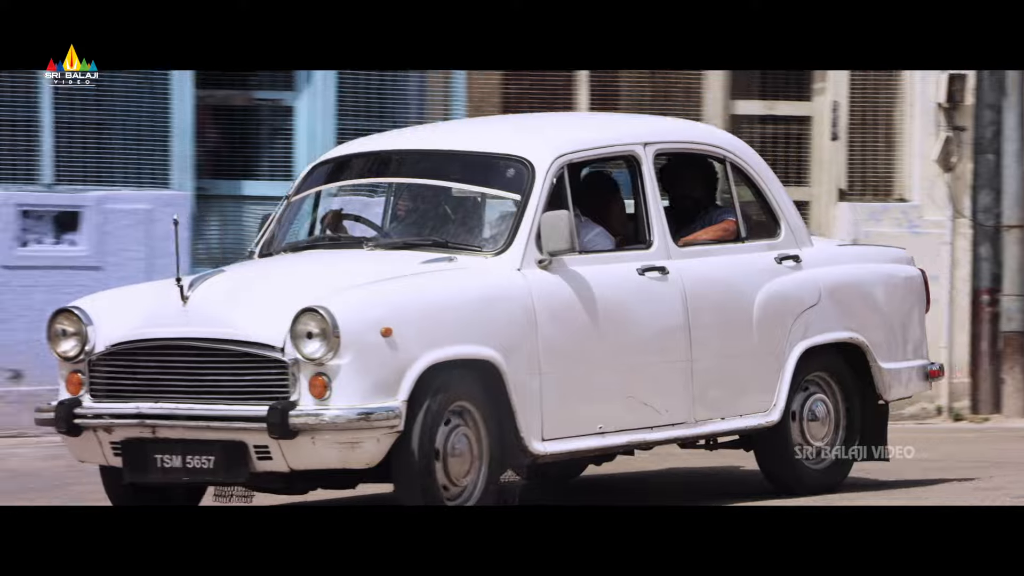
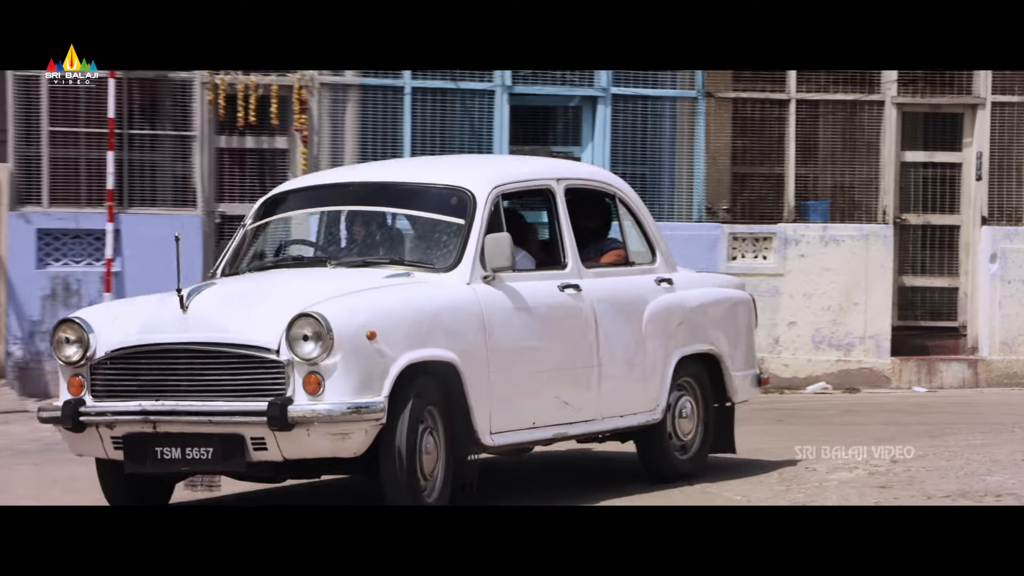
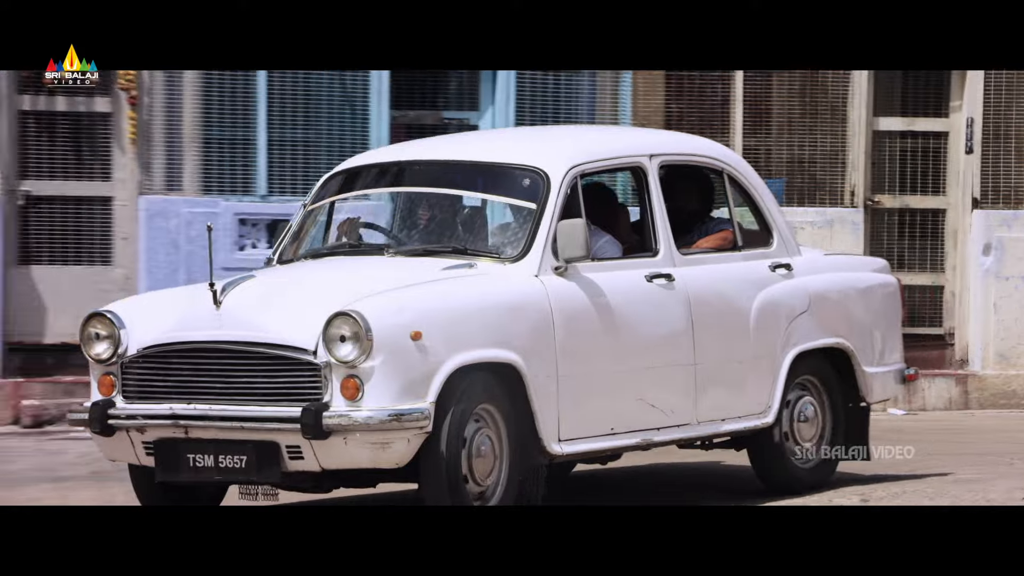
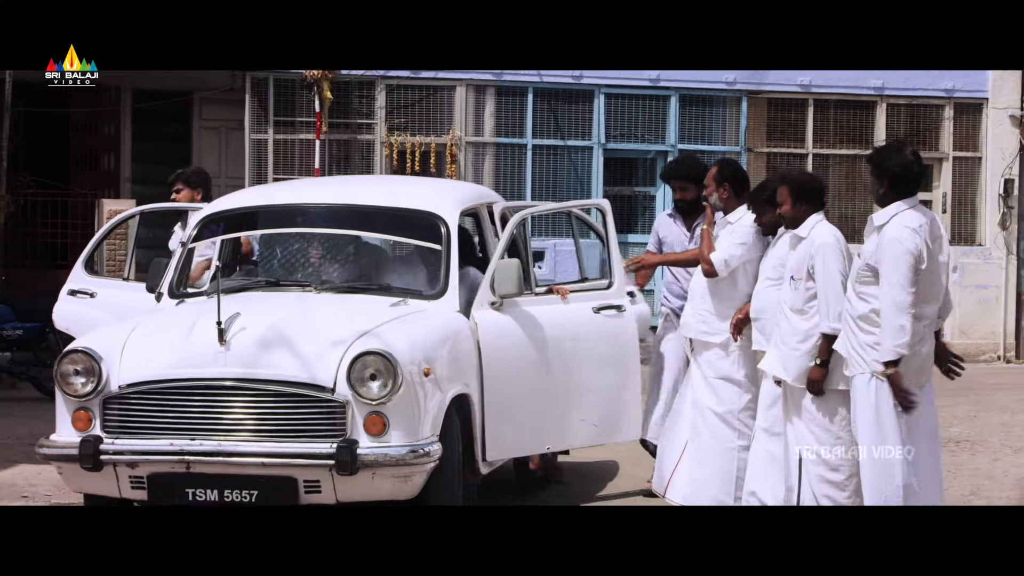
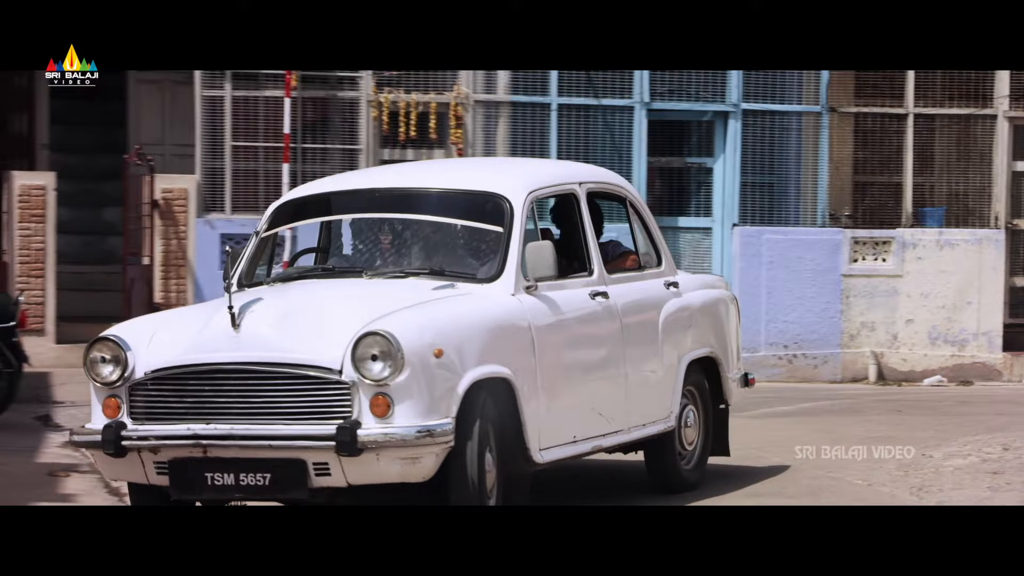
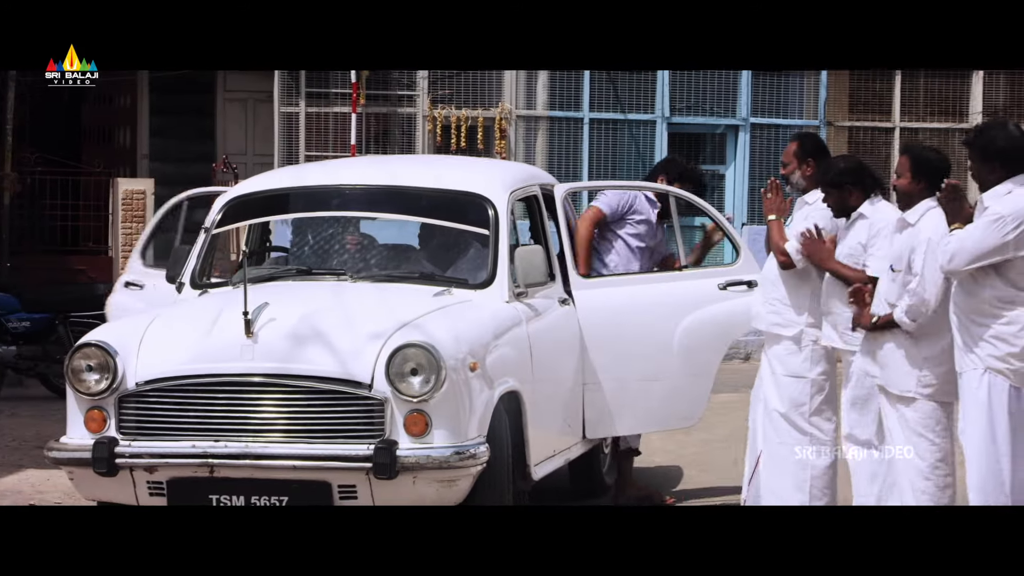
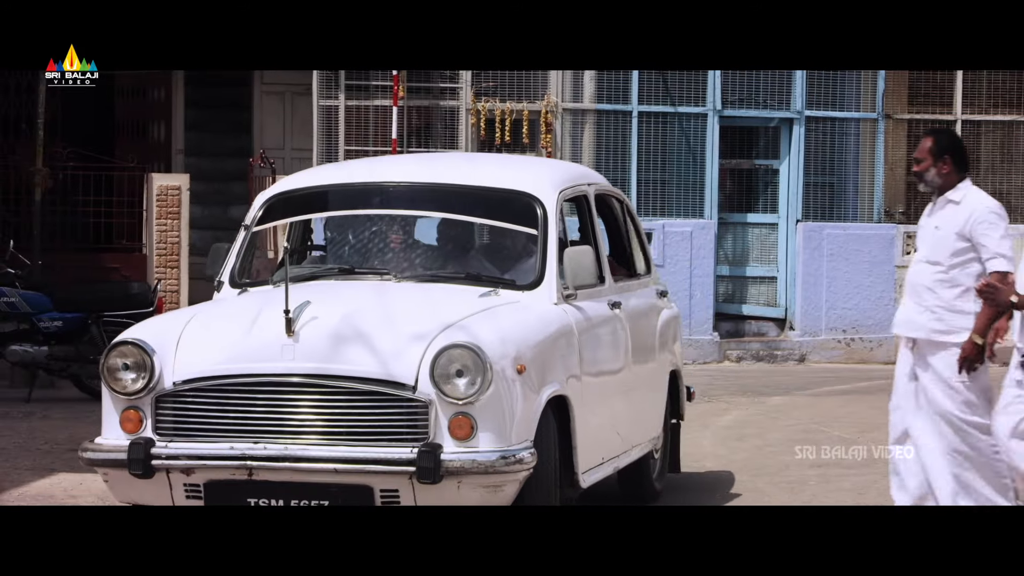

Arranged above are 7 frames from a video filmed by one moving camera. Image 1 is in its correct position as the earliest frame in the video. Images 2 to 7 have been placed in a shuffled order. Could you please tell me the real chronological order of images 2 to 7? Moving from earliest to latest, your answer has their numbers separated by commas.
3, 2, 5, 7, 6, 4
